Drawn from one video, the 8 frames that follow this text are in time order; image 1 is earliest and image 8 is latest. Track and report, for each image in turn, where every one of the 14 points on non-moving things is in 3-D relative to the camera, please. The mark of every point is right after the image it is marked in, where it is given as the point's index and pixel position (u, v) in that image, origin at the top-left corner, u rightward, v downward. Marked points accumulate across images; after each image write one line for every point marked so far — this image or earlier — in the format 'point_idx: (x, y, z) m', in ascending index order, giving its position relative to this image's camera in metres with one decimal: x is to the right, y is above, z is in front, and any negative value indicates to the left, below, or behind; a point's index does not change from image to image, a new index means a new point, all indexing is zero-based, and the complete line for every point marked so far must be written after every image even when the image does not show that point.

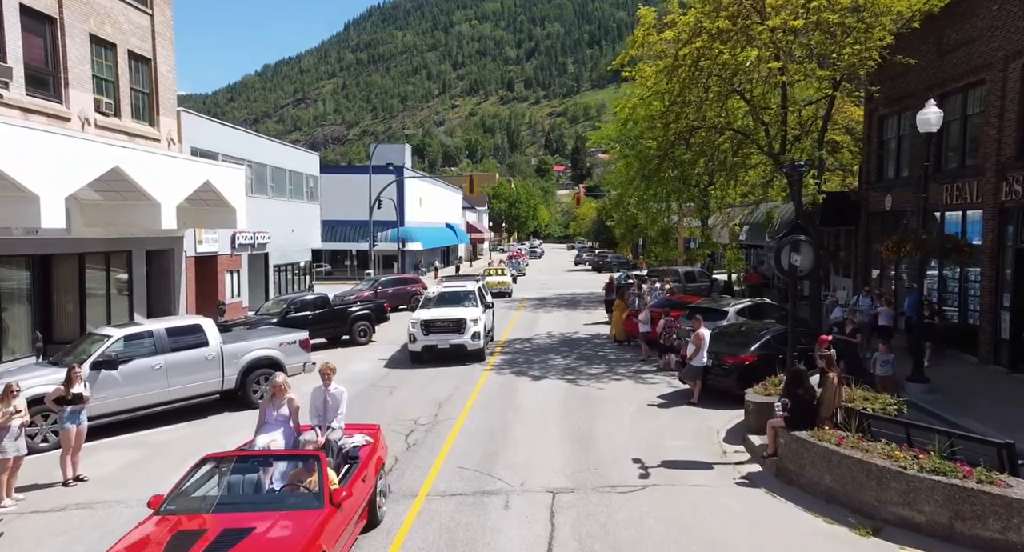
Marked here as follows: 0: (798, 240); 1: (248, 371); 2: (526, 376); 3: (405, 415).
0: (+3.9, +0.5, +10.4) m
1: (-4.9, -1.8, +14.0) m
2: (+0.3, -2.3, +17.1) m
3: (-1.9, -2.5, +13.4) m
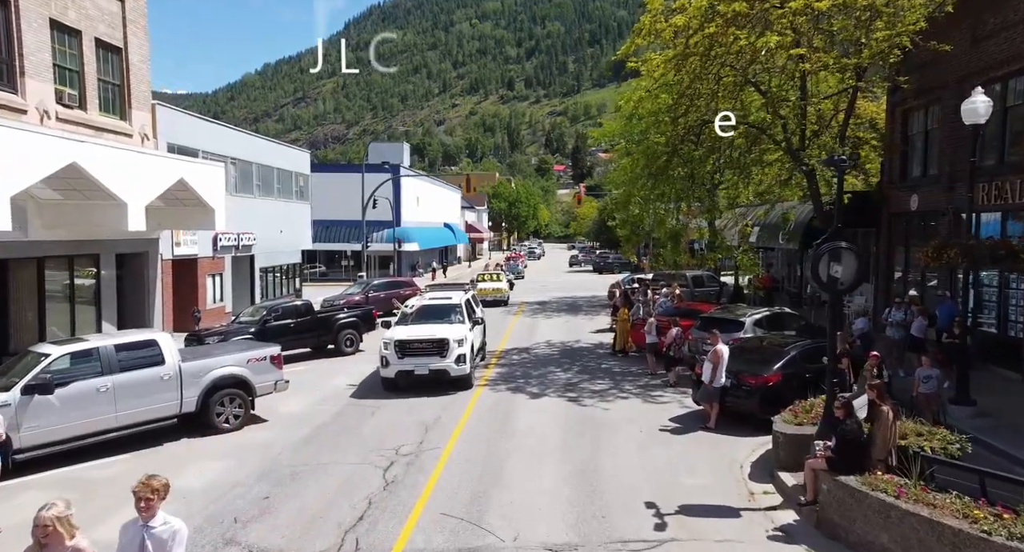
0: (+3.9, +0.3, +8.9) m
1: (-5.0, -1.9, +12.5) m
2: (+0.2, -2.4, +15.6) m
3: (-2.0, -2.6, +11.9) m
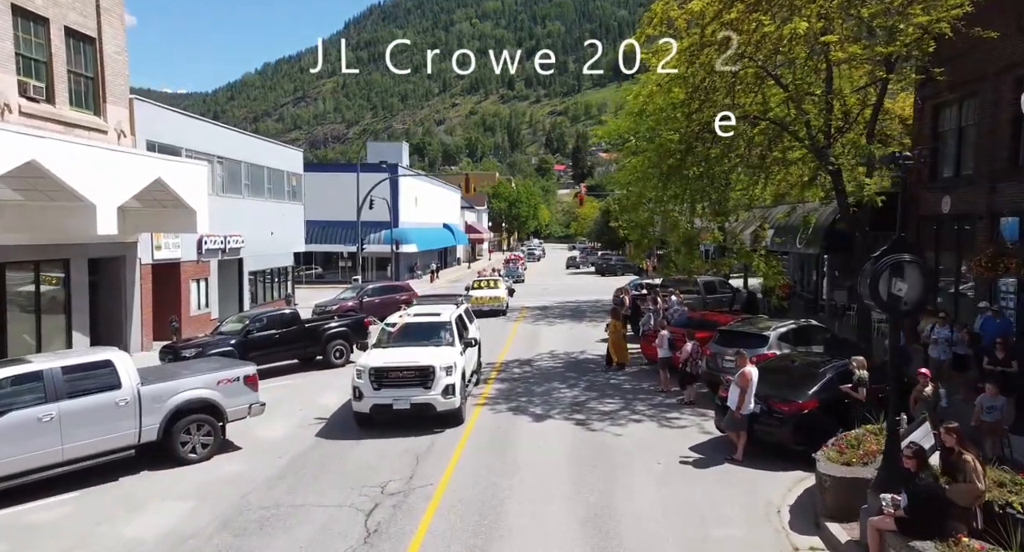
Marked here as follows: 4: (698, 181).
0: (+3.9, +0.2, +7.5) m
1: (-5.0, -2.1, +11.1) m
2: (+0.3, -2.6, +14.2) m
3: (-1.9, -2.8, +10.5) m
4: (+4.4, +2.3, +17.7) m
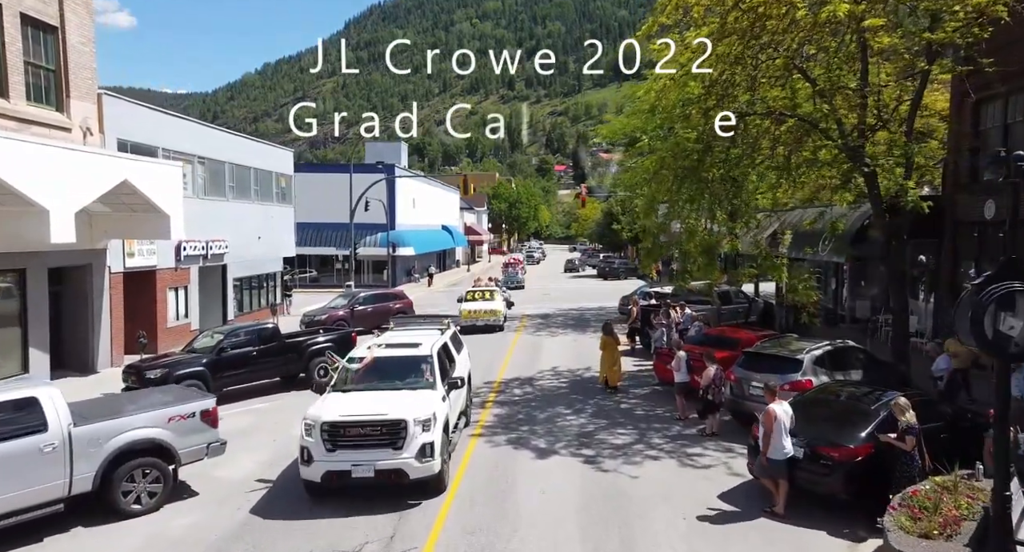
0: (+3.9, -0.1, +5.8) m
1: (-5.0, -2.3, +9.5) m
2: (+0.3, -2.9, +12.6) m
3: (-1.9, -3.0, +8.9) m
4: (+4.4, +2.0, +16.1) m
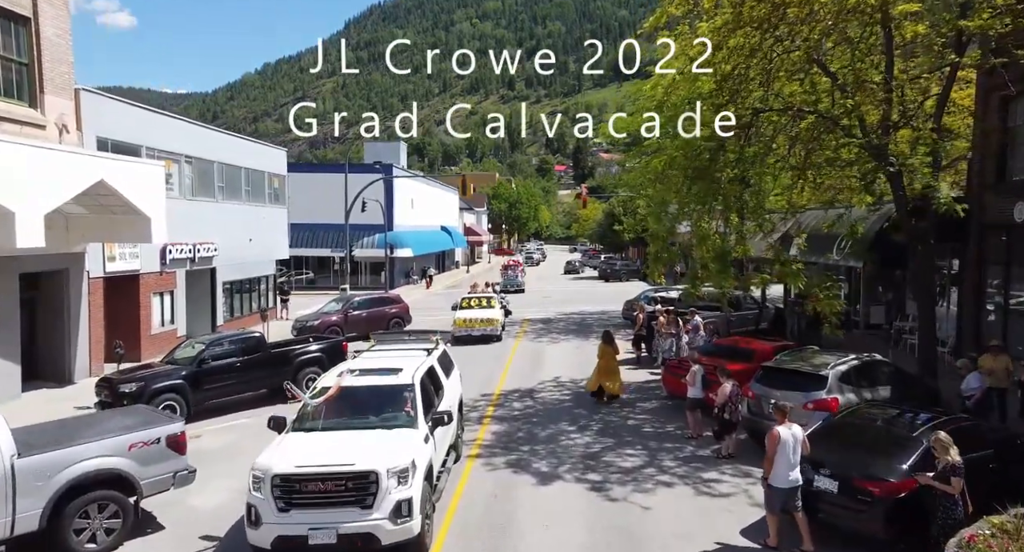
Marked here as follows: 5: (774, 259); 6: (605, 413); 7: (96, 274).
0: (+3.9, -0.2, +4.8) m
1: (-5.0, -2.5, +8.5) m
2: (+0.2, -3.0, +11.6) m
3: (-1.9, -3.2, +7.9) m
4: (+4.4, +1.9, +15.1) m
5: (+5.6, +0.4, +16.3) m
6: (+1.9, -2.8, +15.2) m
7: (-10.8, 0.0, +19.6) m
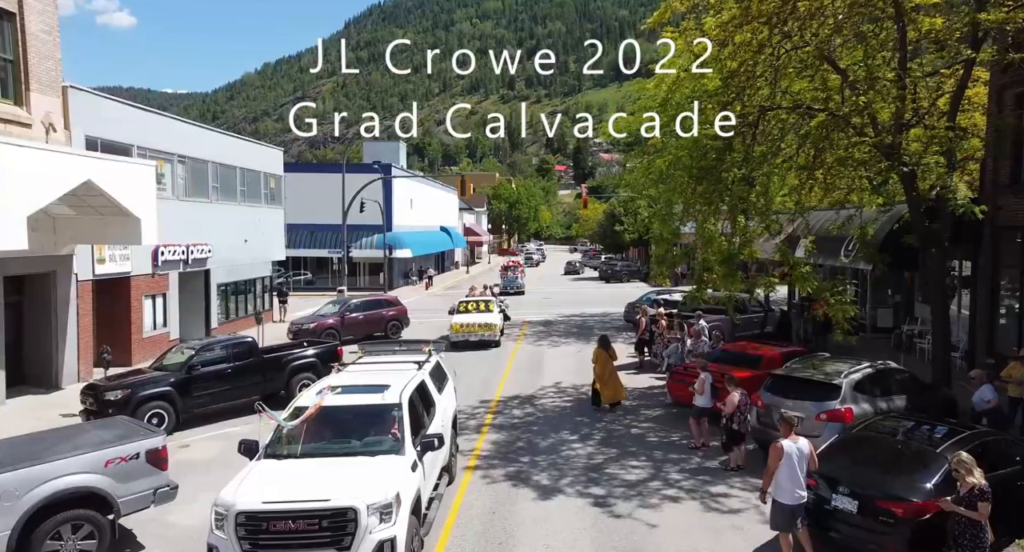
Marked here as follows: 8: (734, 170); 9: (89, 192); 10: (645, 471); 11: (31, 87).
0: (+3.9, -0.3, +4.3) m
1: (-5.0, -2.5, +8.0) m
2: (+0.2, -3.1, +11.1) m
3: (-2.0, -3.2, +7.4) m
4: (+4.4, +1.8, +14.6) m
5: (+5.6, +0.3, +15.8) m
6: (+1.9, -2.8, +14.7) m
7: (-10.8, 0.0, +19.1) m
8: (+4.3, +2.1, +14.7) m
9: (-9.2, +1.8, +16.4) m
10: (+2.0, -3.0, +11.6) m
11: (-10.8, +4.2, +16.8) m
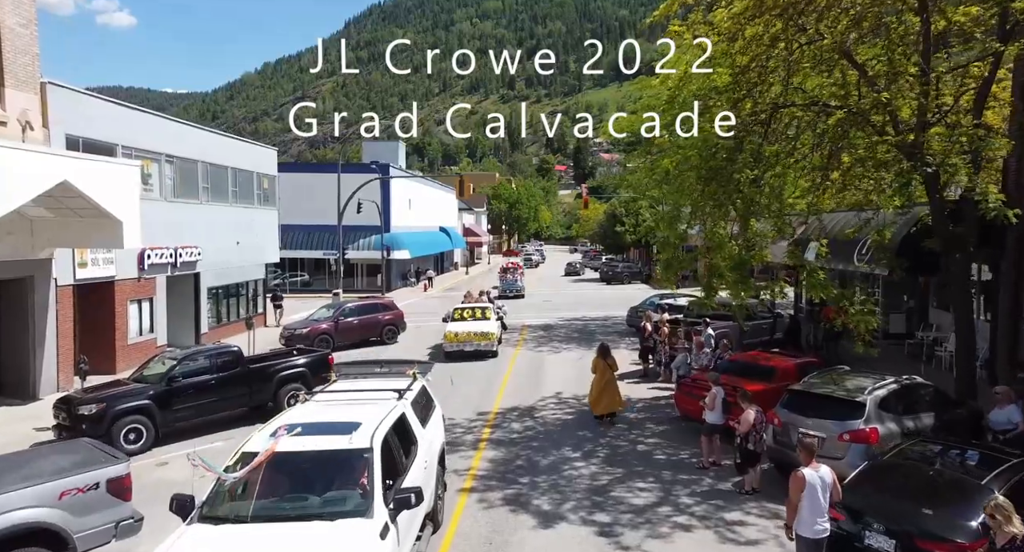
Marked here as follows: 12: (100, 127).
0: (+3.8, -0.4, +3.5) m
1: (-5.0, -2.7, +7.2) m
2: (+0.2, -3.2, +10.3) m
3: (-2.0, -3.4, +6.6) m
4: (+4.3, +1.7, +13.8) m
5: (+5.6, +0.2, +15.0) m
6: (+1.8, -2.9, +13.9) m
7: (-10.8, -0.2, +18.3) m
8: (+4.3, +2.0, +13.9) m
9: (-9.2, +1.7, +15.6) m
10: (+2.0, -3.1, +10.8) m
11: (-10.8, +4.1, +16.0) m
12: (-10.9, +3.9, +19.9) m
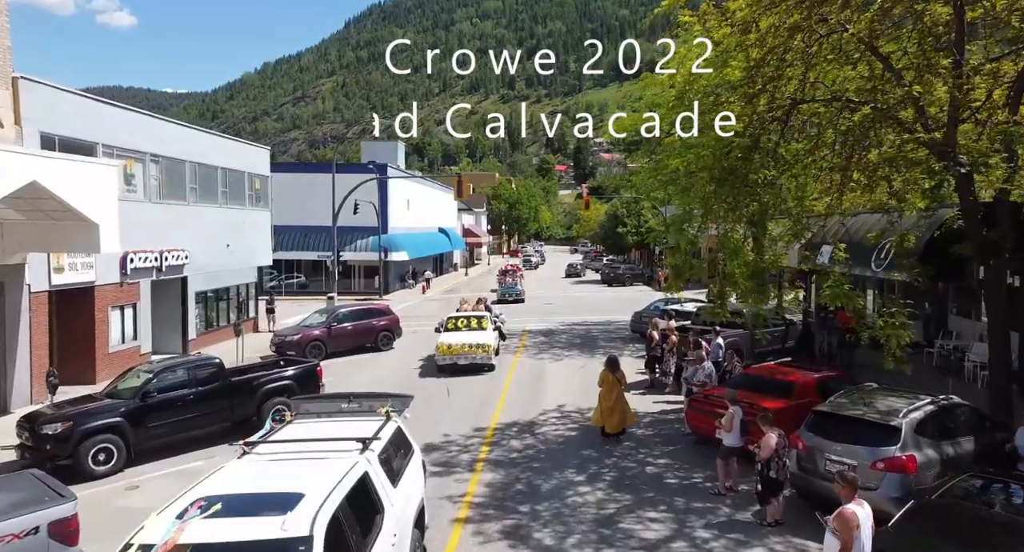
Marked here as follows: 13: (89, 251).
0: (+3.8, -0.6, +2.6) m
1: (-5.0, -2.8, +6.2) m
2: (+0.2, -3.3, +9.3) m
3: (-2.0, -3.5, +5.6) m
4: (+4.3, +1.5, +12.8) m
5: (+5.6, 0.0, +14.1) m
6: (+1.8, -3.1, +12.9) m
7: (-10.9, -0.3, +17.3) m
8: (+4.3, +1.8, +12.9) m
9: (-9.2, +1.6, +14.6) m
10: (+2.0, -3.2, +9.8) m
11: (-10.8, +4.0, +15.1) m
12: (-10.9, +3.8, +18.9) m
13: (-9.1, +0.6, +16.1) m
